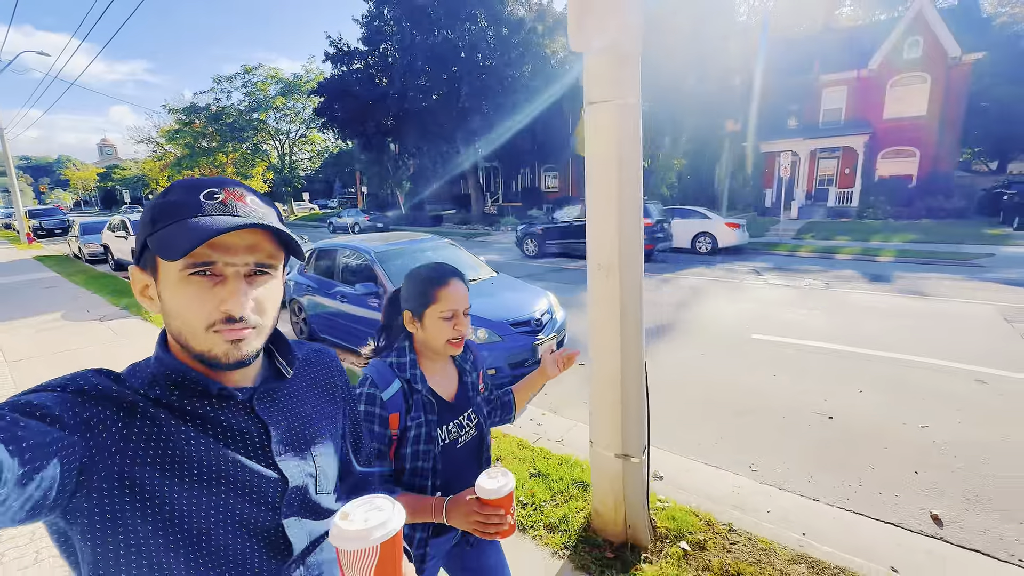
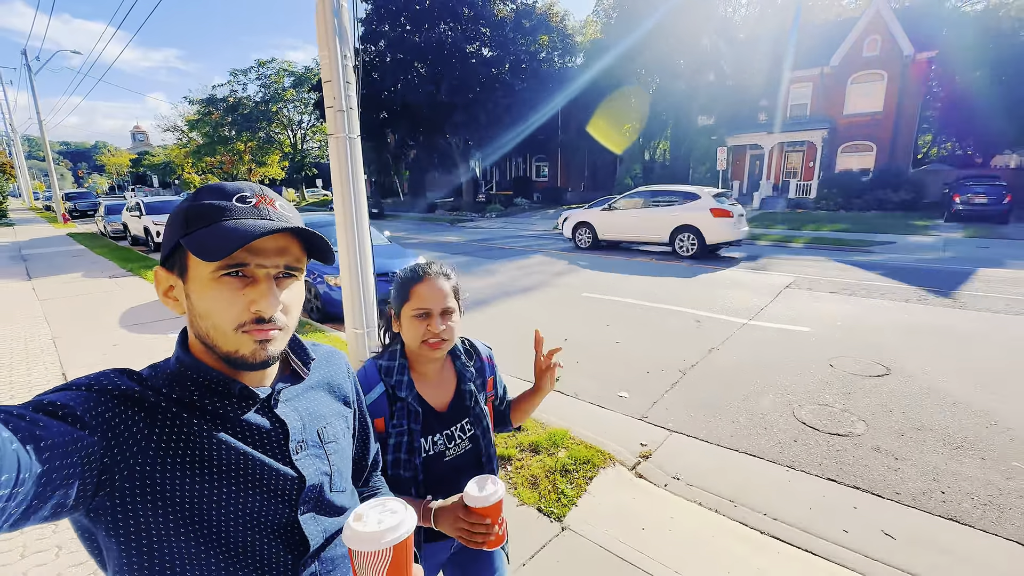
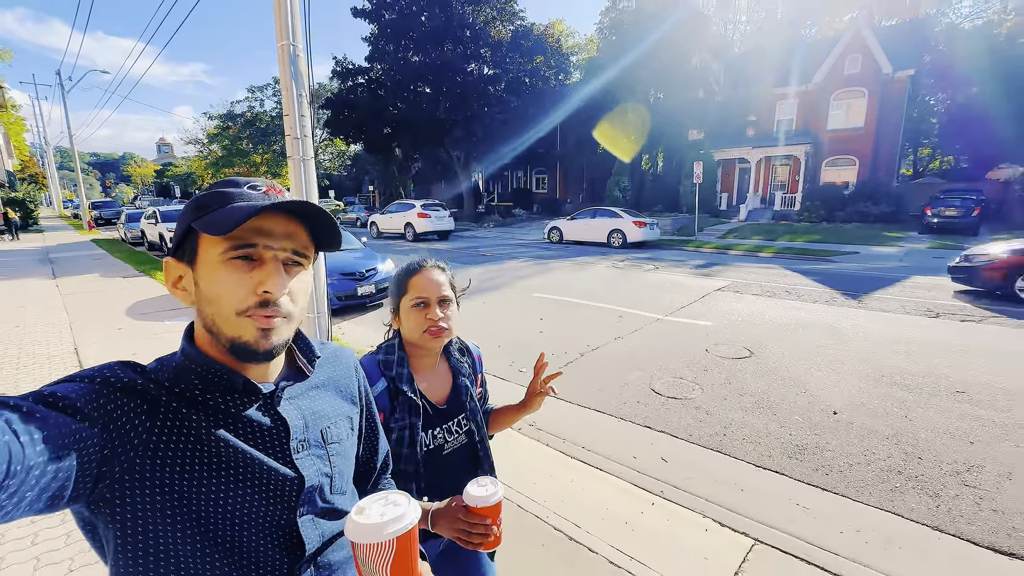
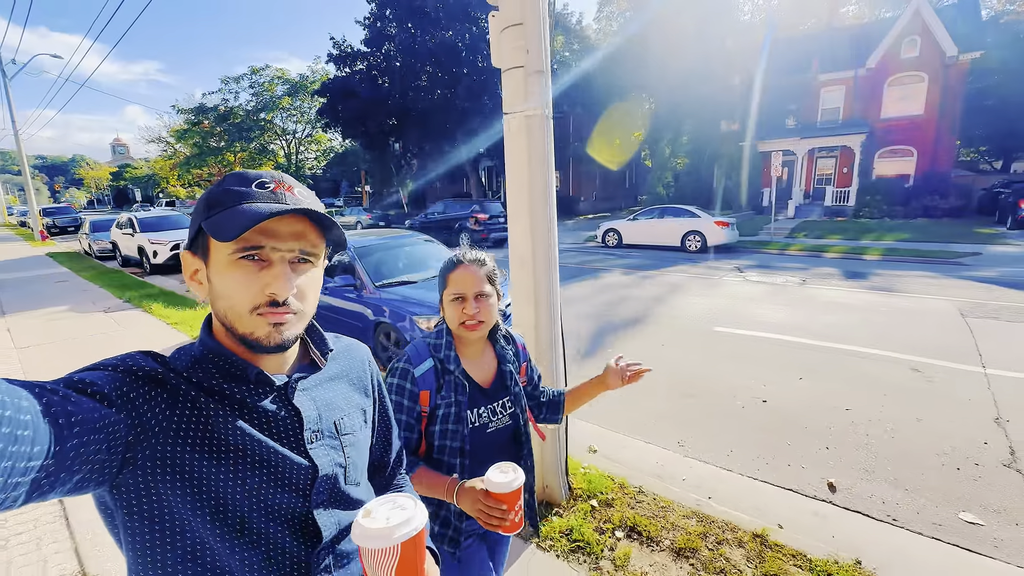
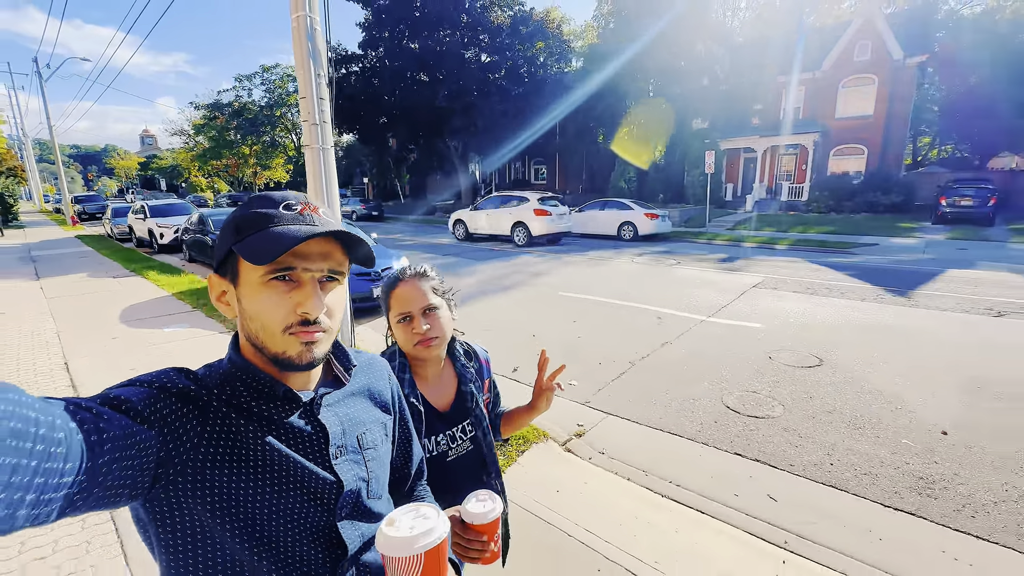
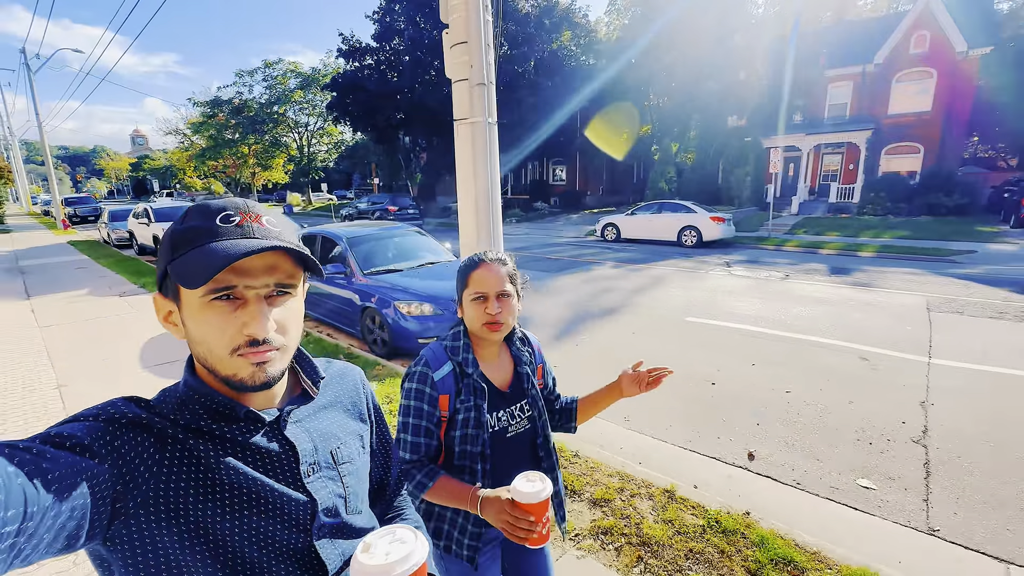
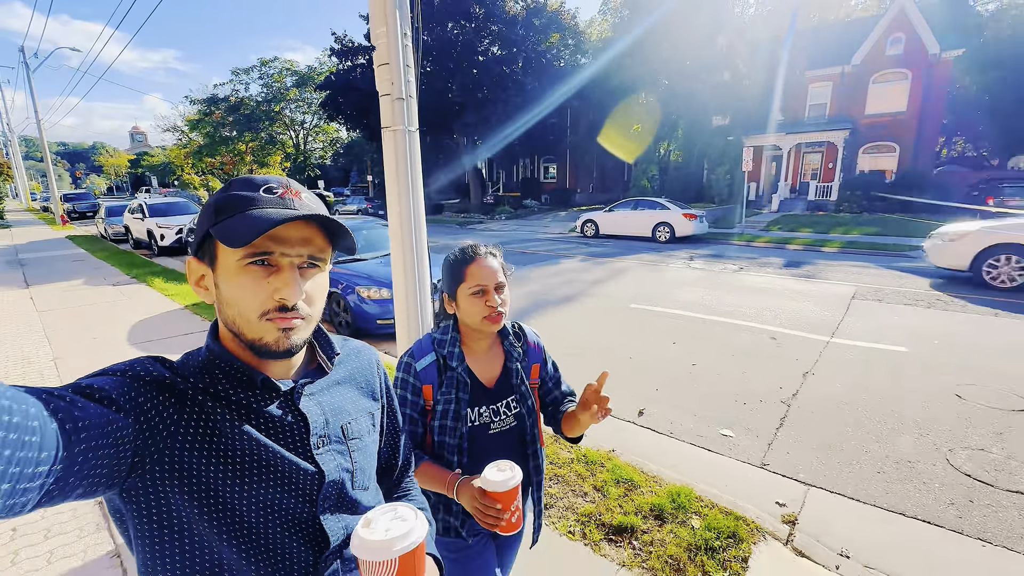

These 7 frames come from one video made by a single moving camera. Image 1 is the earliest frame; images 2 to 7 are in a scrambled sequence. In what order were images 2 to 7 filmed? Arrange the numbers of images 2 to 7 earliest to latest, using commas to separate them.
4, 6, 7, 2, 5, 3
